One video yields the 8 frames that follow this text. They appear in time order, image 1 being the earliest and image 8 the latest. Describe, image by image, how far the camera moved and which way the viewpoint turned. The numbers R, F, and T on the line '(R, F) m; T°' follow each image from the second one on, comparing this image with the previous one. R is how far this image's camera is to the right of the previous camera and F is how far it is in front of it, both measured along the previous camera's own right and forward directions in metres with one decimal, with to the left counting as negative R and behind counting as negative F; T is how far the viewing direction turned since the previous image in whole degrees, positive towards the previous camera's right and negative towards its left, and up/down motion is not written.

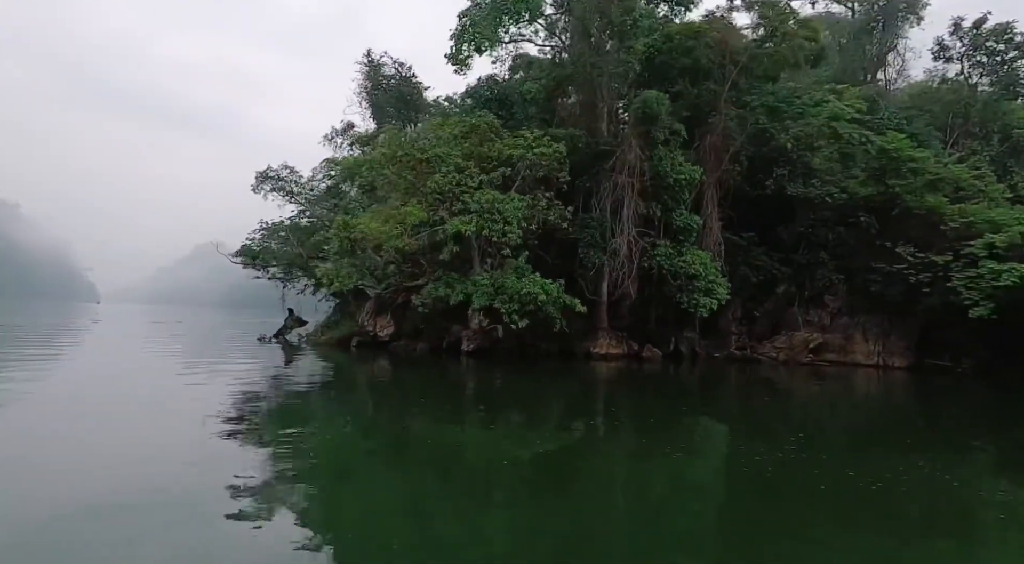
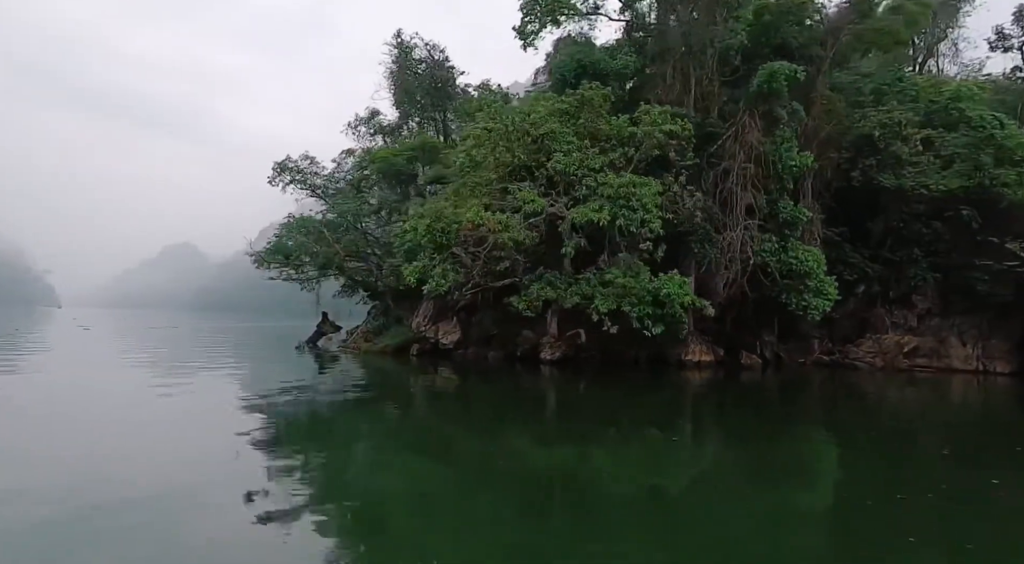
(-2.8, +2.2) m; +2°
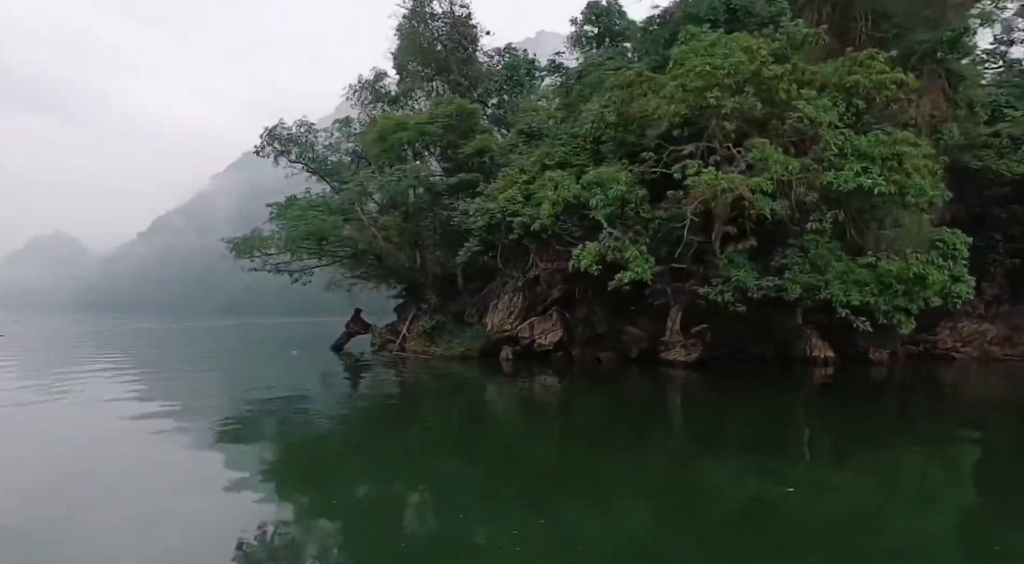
(-4.5, +3.1) m; +9°
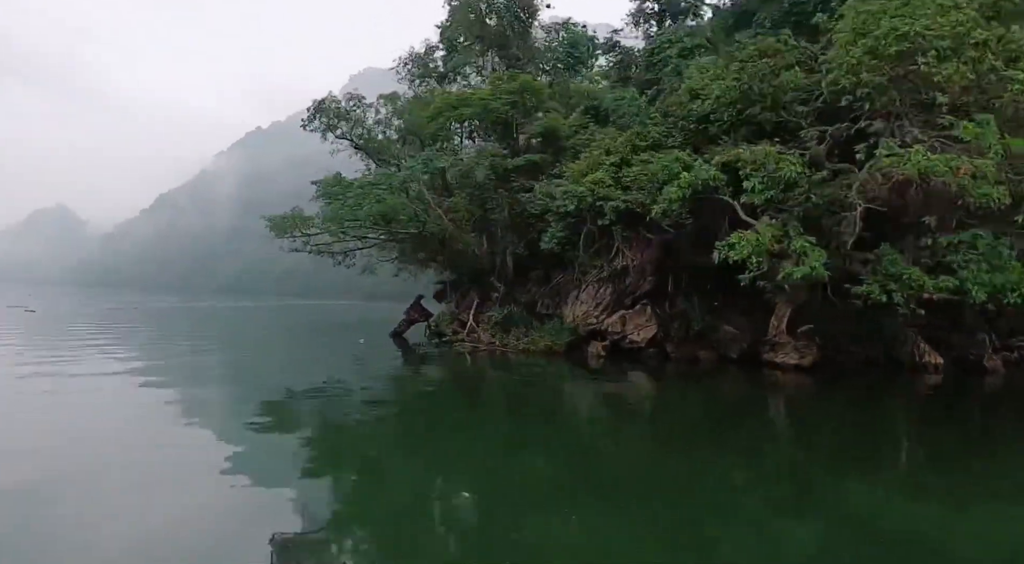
(-1.8, +1.2) m; 0°
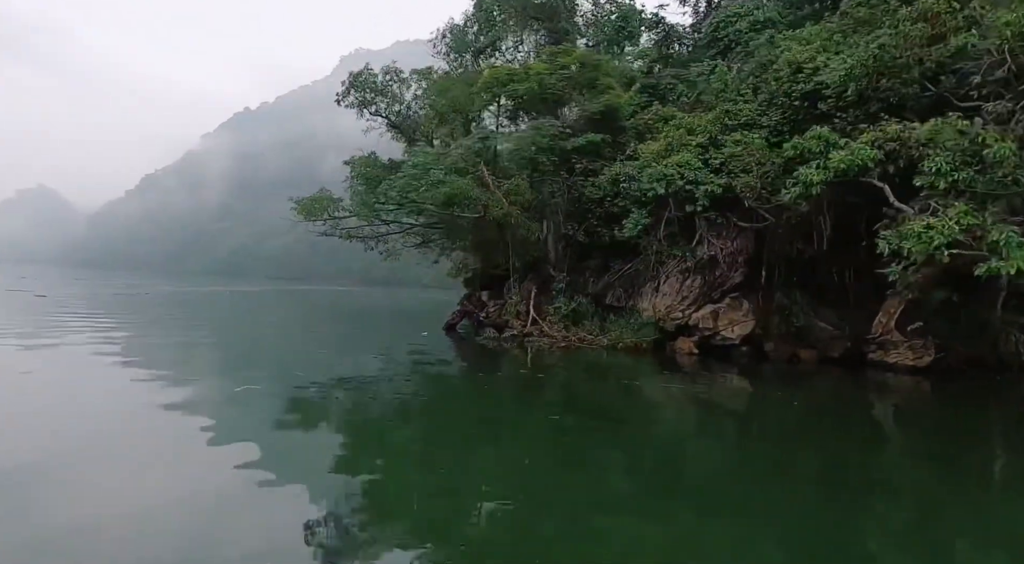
(-1.8, +1.2) m; +1°
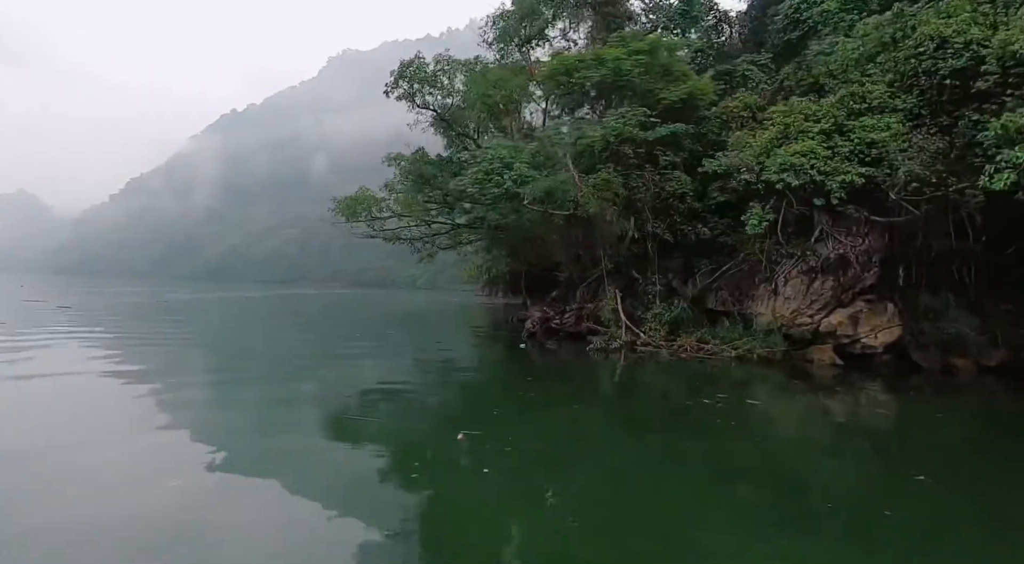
(-2.1, +1.4) m; +1°
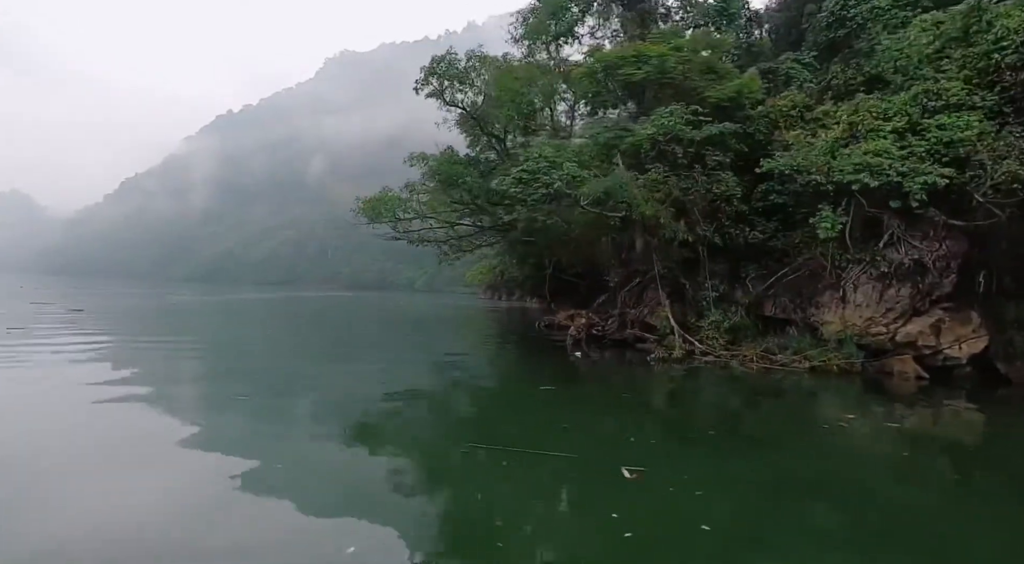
(-1.0, +0.7) m; 0°
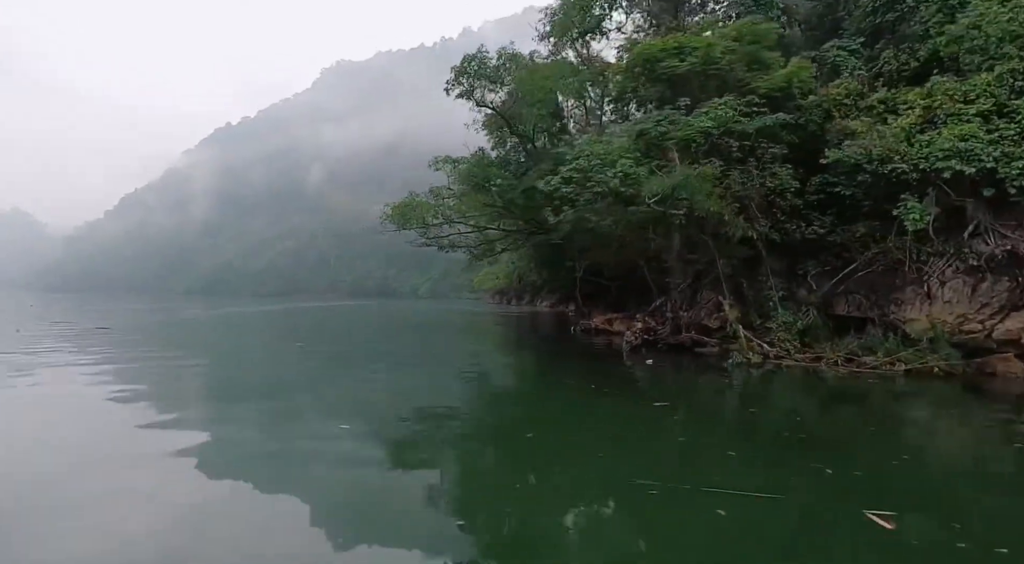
(-1.0, +0.7) m; 0°
